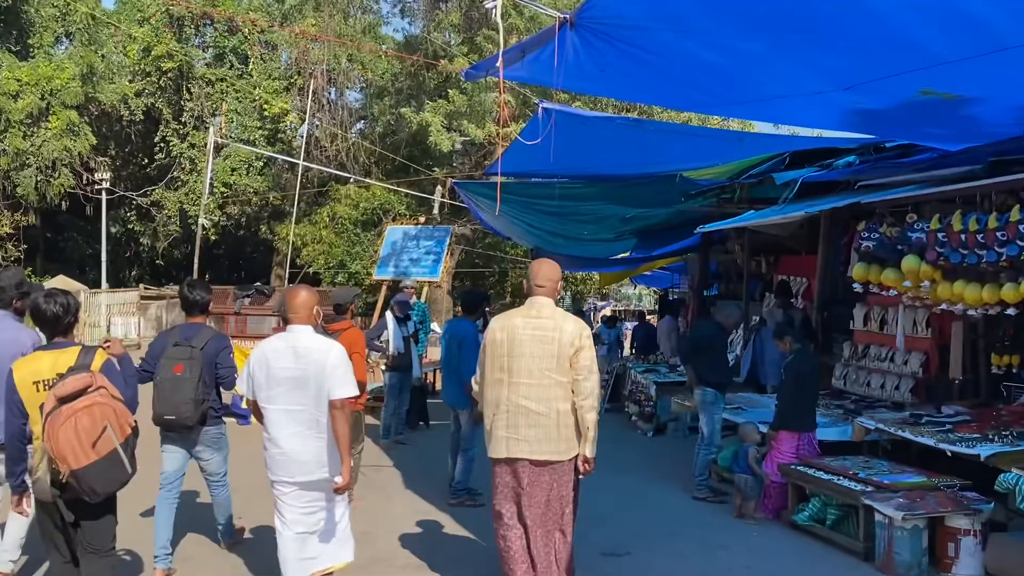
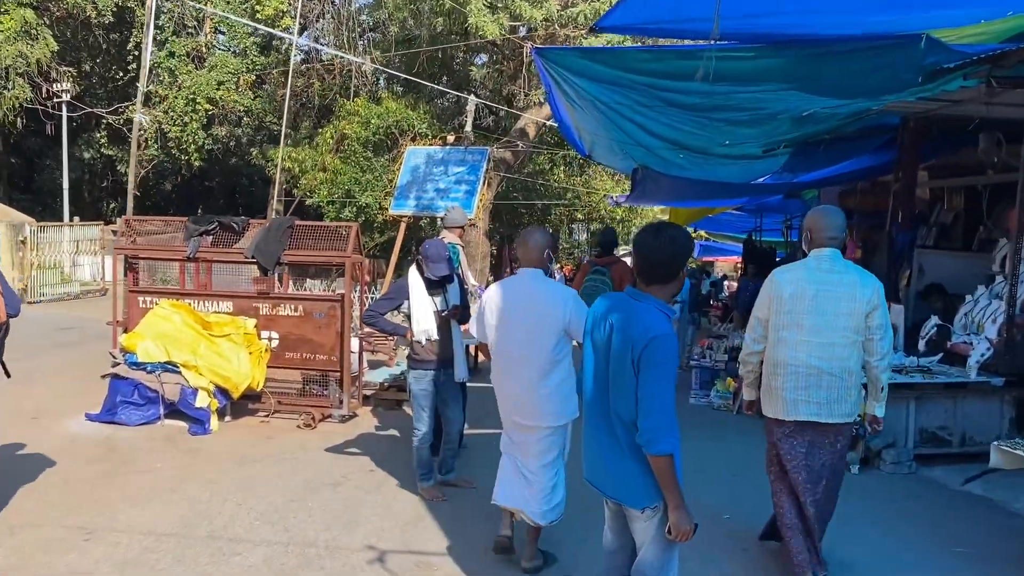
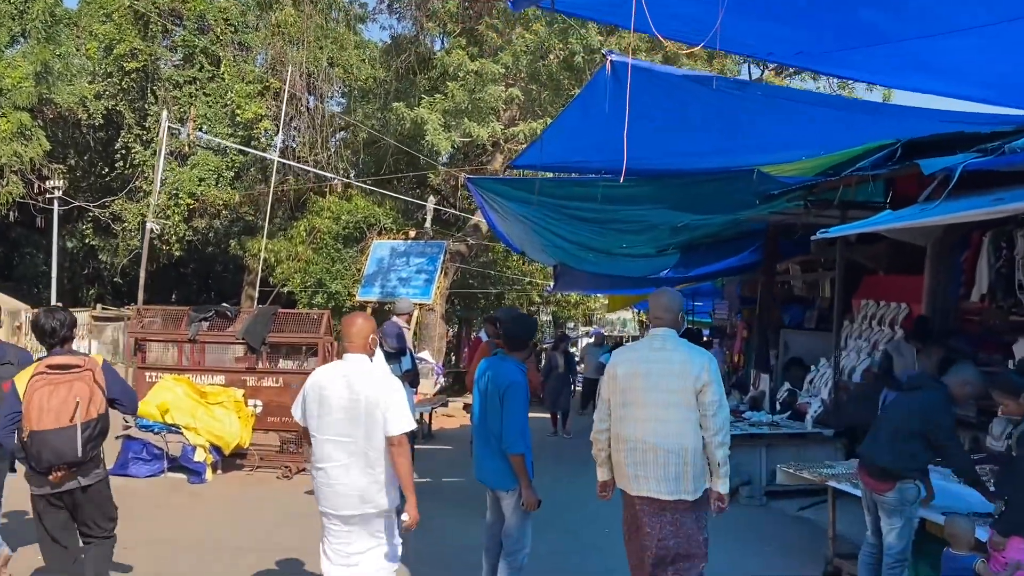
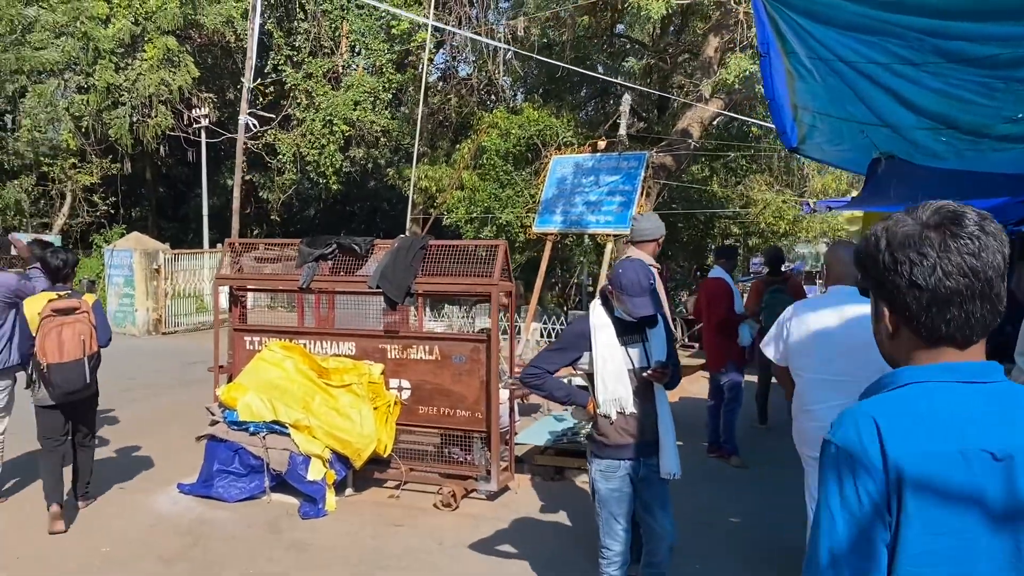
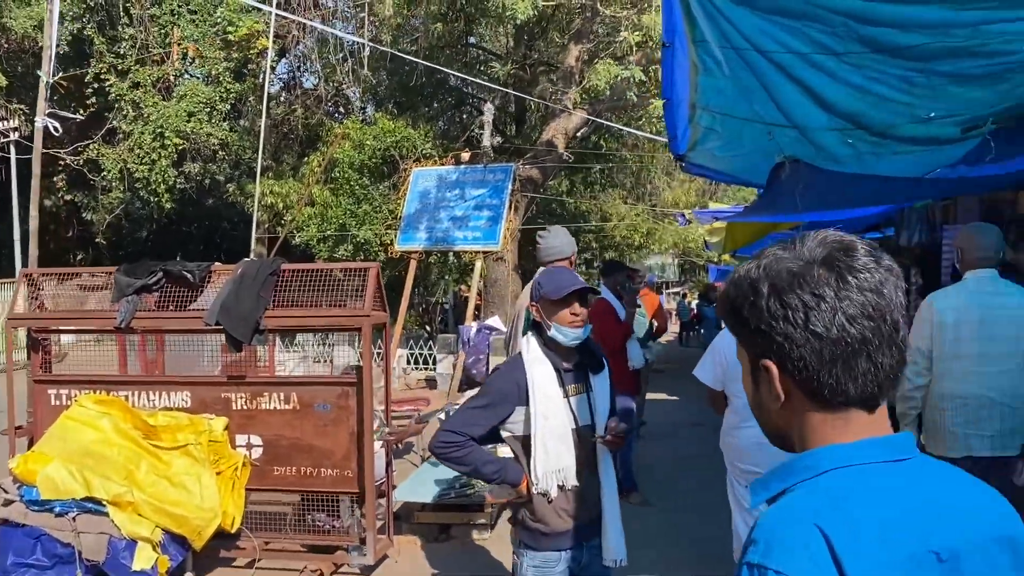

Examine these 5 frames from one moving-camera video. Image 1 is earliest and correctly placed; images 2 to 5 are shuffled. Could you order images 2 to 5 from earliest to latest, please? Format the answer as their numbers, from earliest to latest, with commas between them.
3, 2, 4, 5
